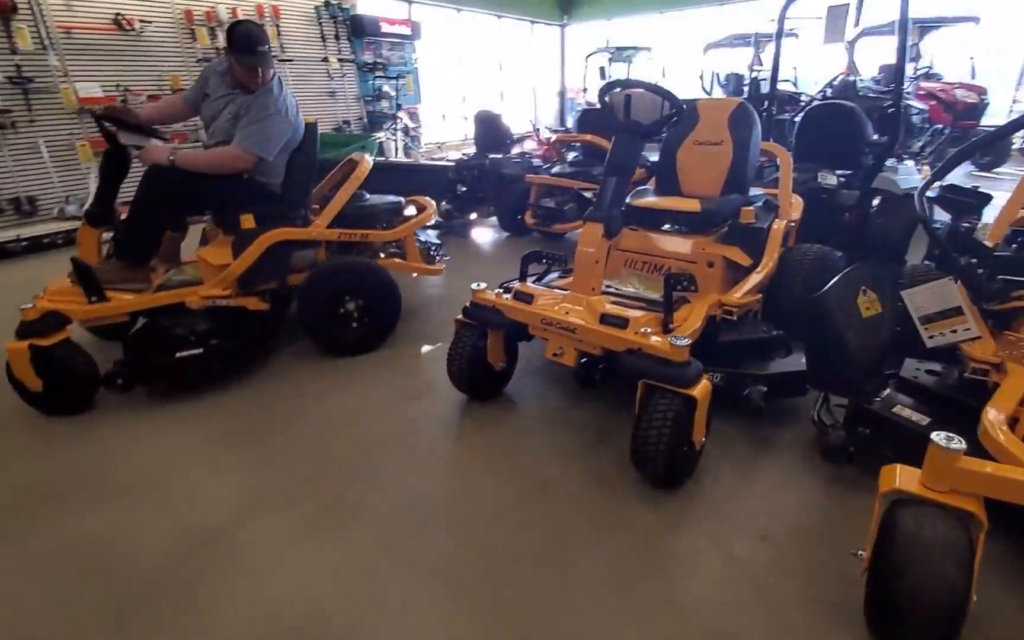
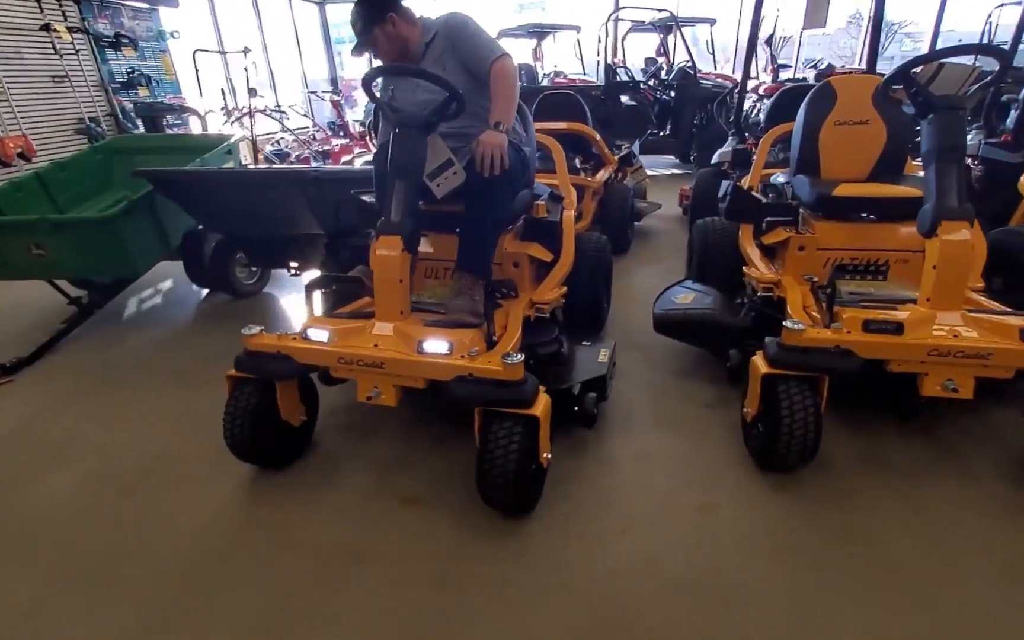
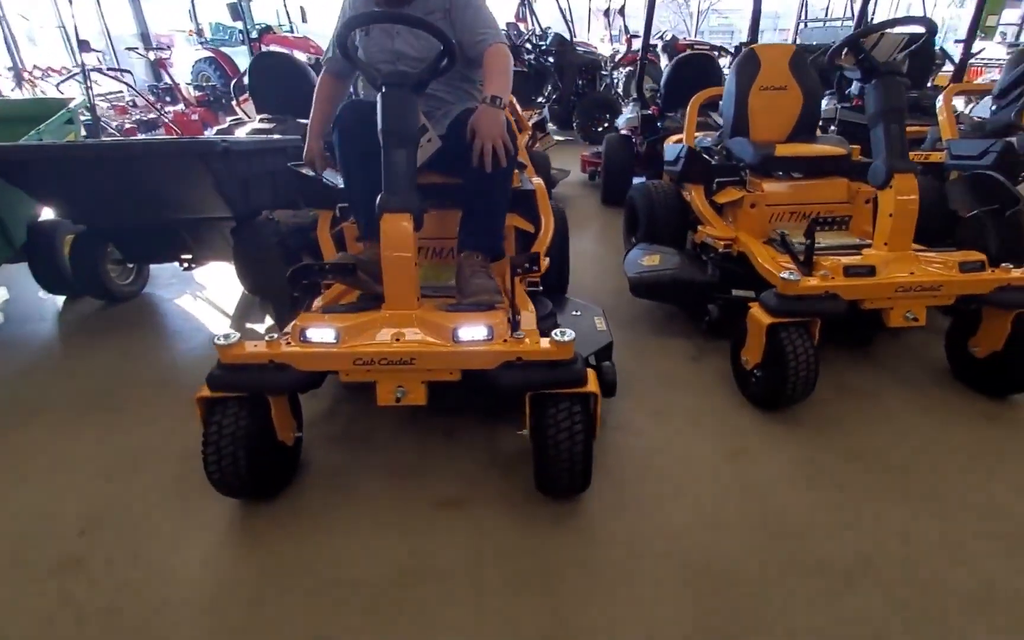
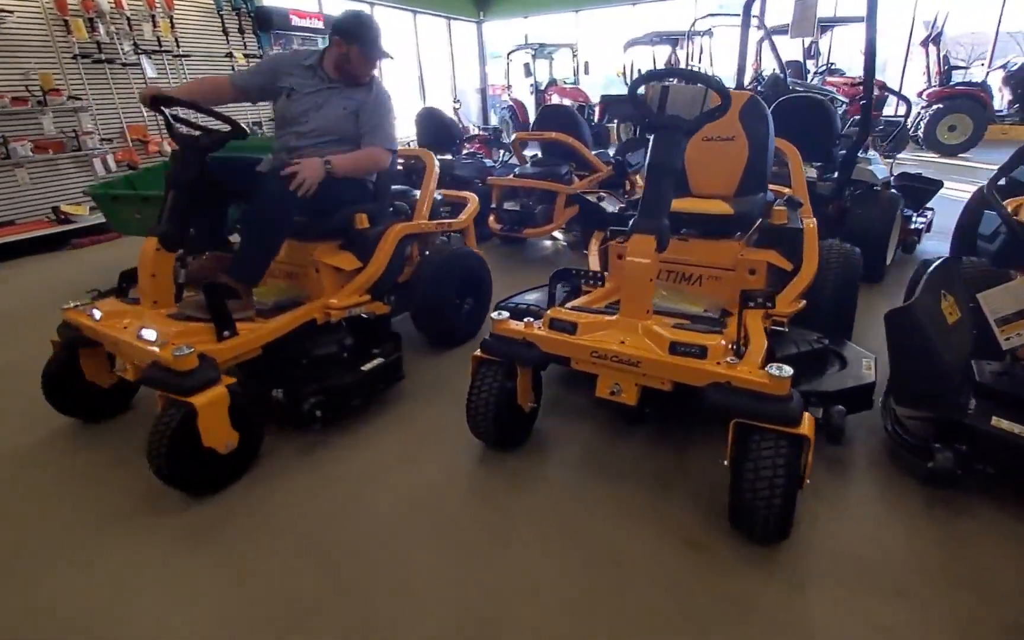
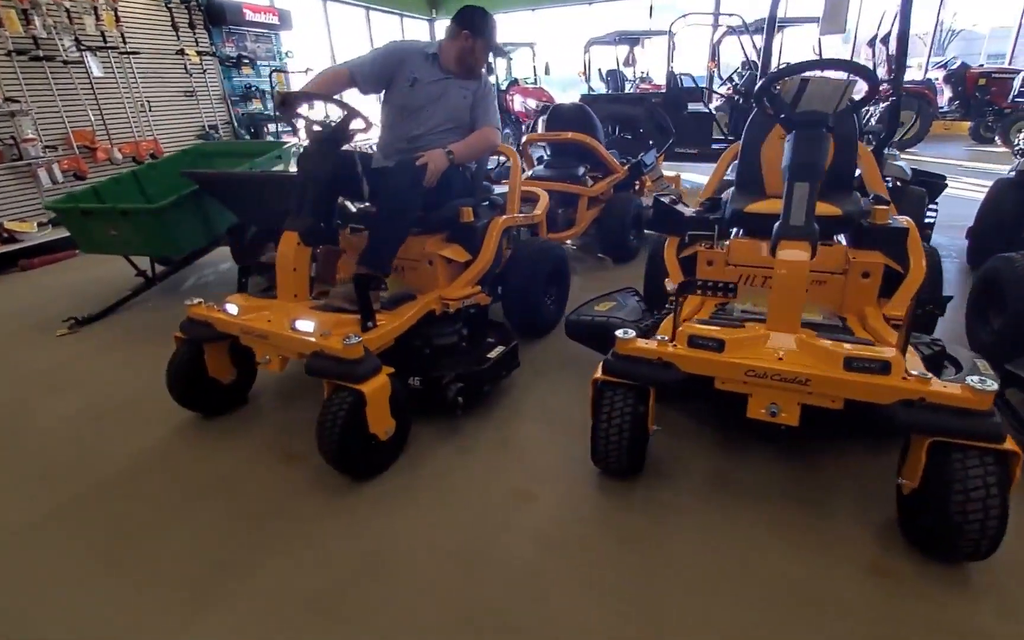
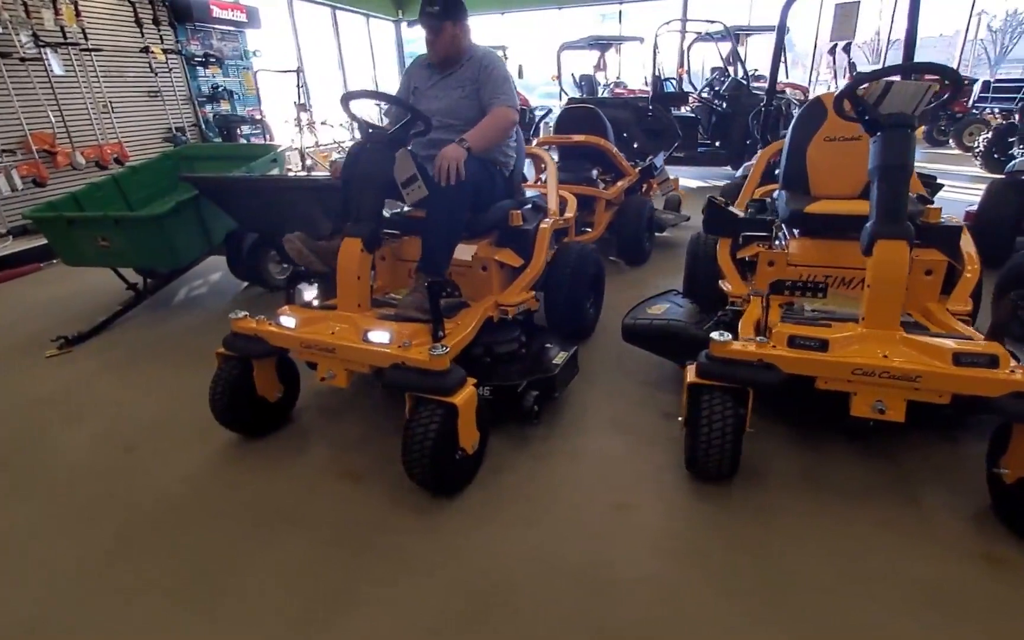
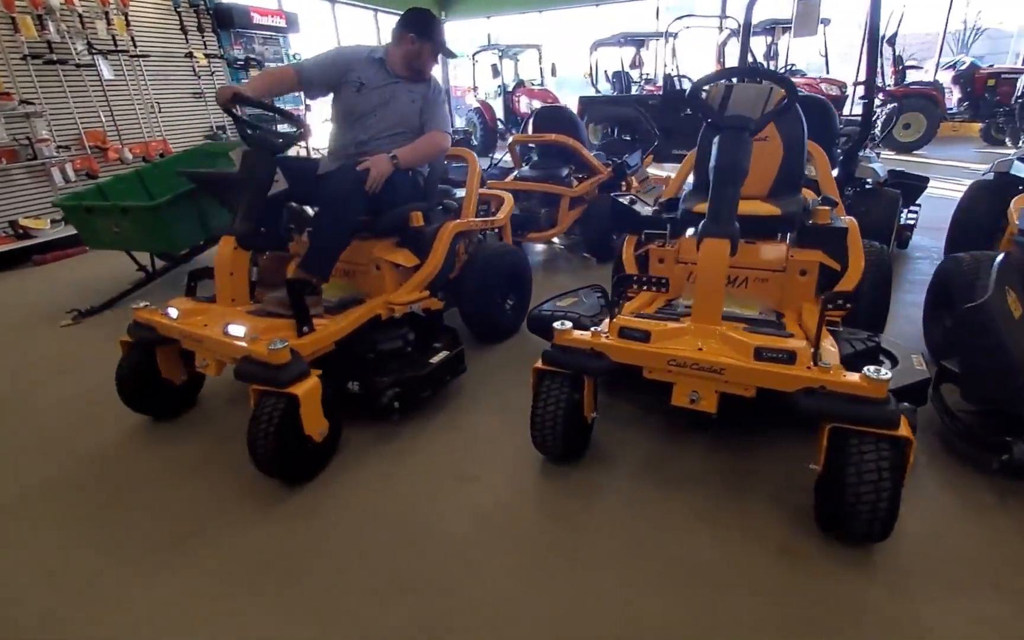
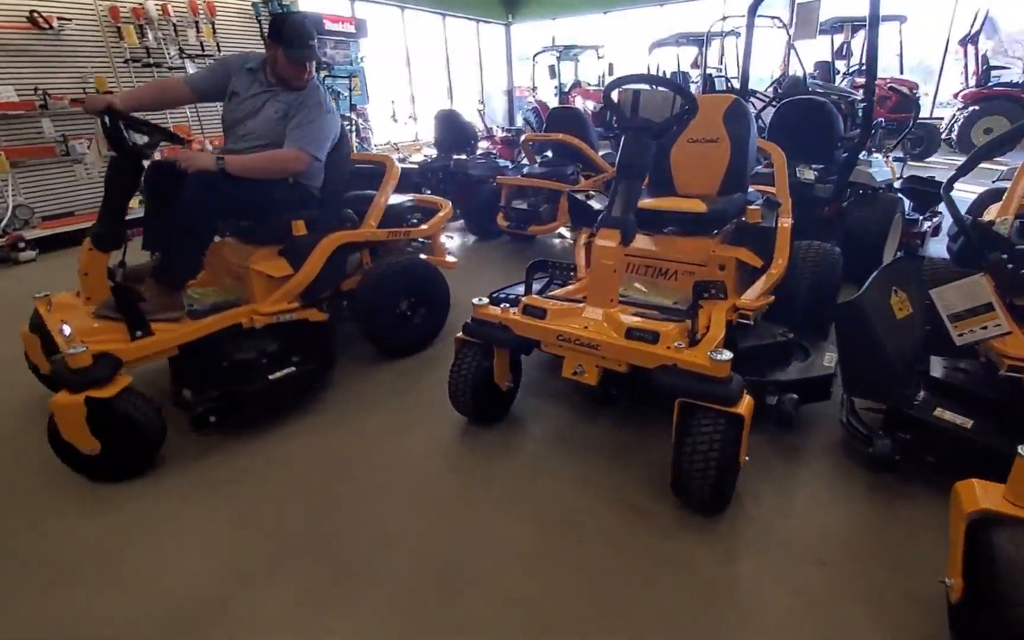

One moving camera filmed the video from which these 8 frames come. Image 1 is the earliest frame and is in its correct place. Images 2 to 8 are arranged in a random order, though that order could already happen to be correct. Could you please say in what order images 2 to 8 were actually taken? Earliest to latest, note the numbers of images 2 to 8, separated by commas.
8, 4, 7, 5, 6, 2, 3
